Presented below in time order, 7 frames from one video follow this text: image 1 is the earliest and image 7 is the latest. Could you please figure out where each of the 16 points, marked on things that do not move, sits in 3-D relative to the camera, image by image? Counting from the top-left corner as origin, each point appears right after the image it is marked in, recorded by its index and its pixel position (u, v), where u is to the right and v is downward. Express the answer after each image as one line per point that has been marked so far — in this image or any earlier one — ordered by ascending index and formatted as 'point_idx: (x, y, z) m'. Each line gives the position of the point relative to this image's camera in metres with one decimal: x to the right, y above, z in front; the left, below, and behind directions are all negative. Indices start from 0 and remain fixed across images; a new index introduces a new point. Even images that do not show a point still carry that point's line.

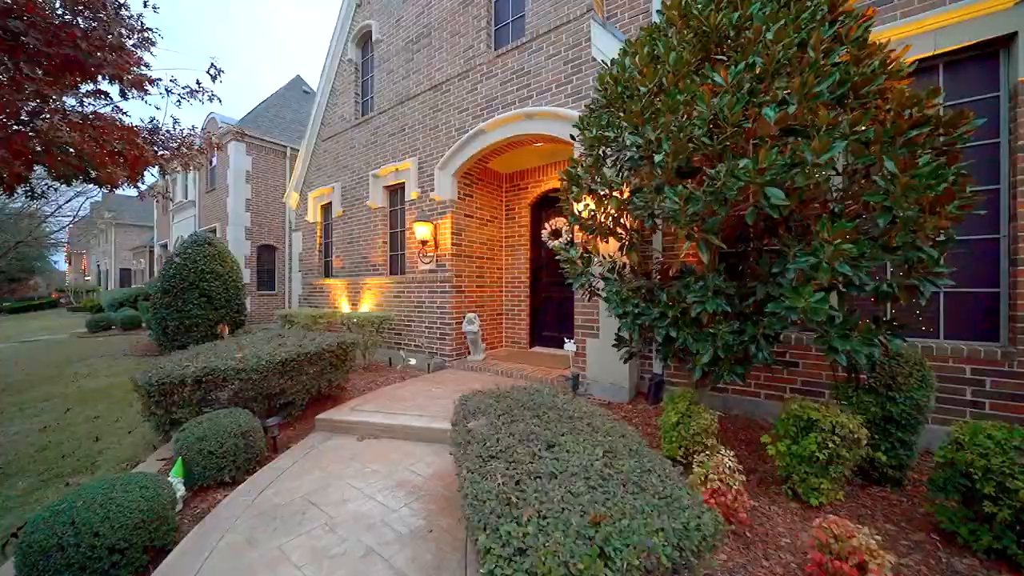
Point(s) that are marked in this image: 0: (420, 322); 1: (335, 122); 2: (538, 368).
0: (-1.8, -0.7, +7.0) m
1: (-4.4, +4.1, +9.1) m
2: (+0.4, -1.3, +5.9) m
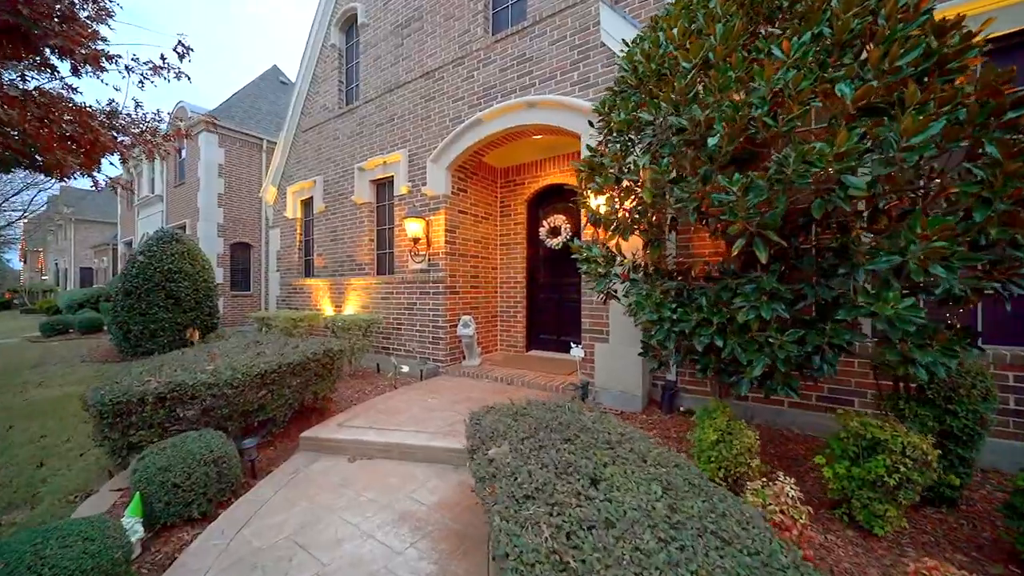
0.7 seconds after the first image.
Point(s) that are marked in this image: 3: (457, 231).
0: (-1.8, -0.7, +6.6) m
1: (-4.5, +4.1, +8.5) m
2: (+0.4, -1.3, +5.6) m
3: (-1.0, +1.0, +6.5) m
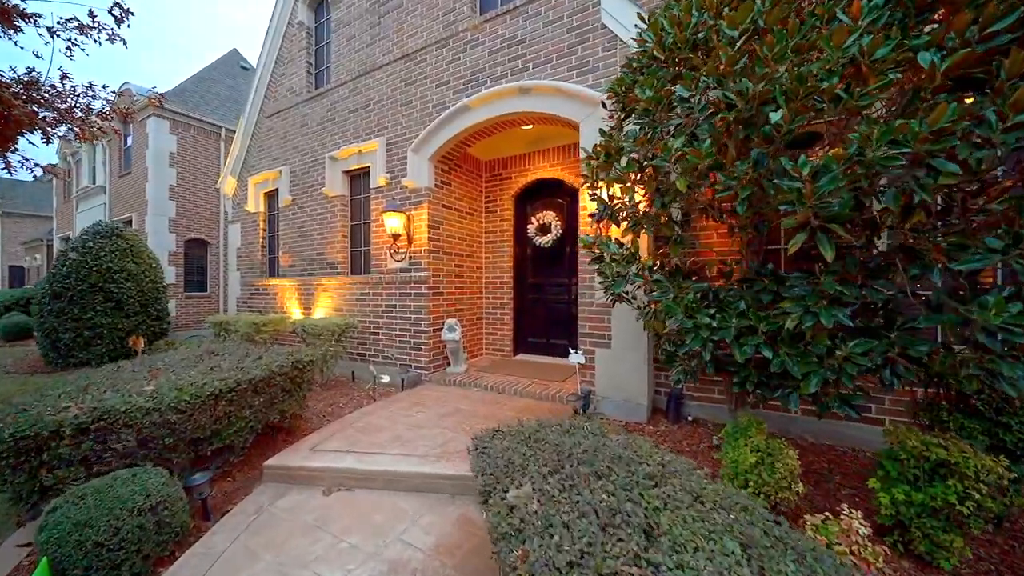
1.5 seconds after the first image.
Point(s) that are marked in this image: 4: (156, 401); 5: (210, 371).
0: (-2.0, -0.7, +6.0) m
1: (-4.8, +4.0, +7.7) m
2: (+0.3, -1.3, +5.2) m
3: (-1.2, +1.0, +6.0) m
4: (-2.6, -0.8, +2.7) m
5: (-2.7, -0.7, +3.2) m
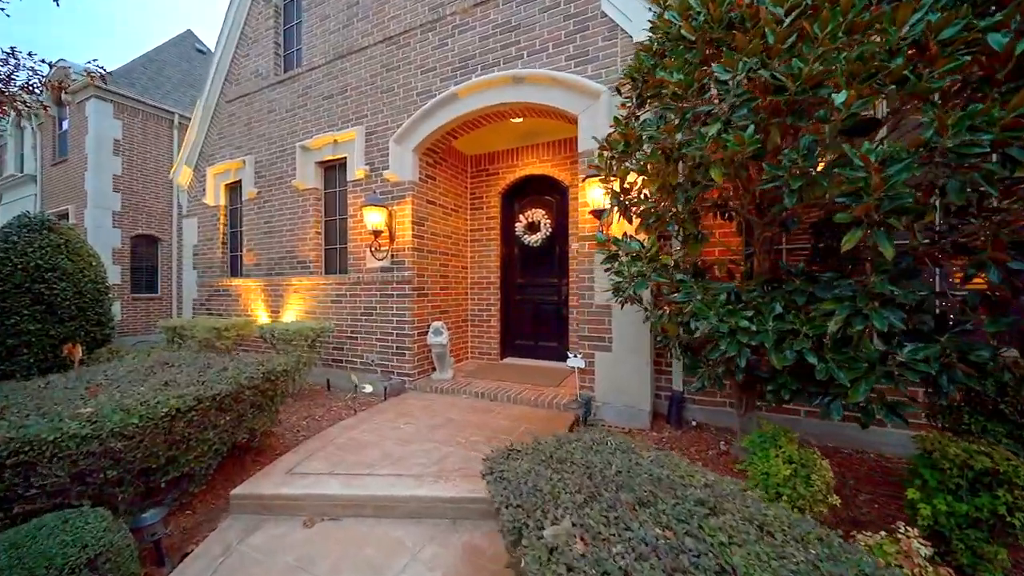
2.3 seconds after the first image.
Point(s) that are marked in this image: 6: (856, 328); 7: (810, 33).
0: (-2.2, -0.7, +5.6) m
1: (-5.1, +4.0, +7.1) m
2: (+0.2, -1.3, +4.9) m
3: (-1.3, +1.0, +5.6) m
4: (-2.5, -0.8, +2.2) m
5: (-2.6, -0.7, +2.8) m
6: (+1.7, -0.2, +1.8) m
7: (+1.4, +1.2, +1.8) m
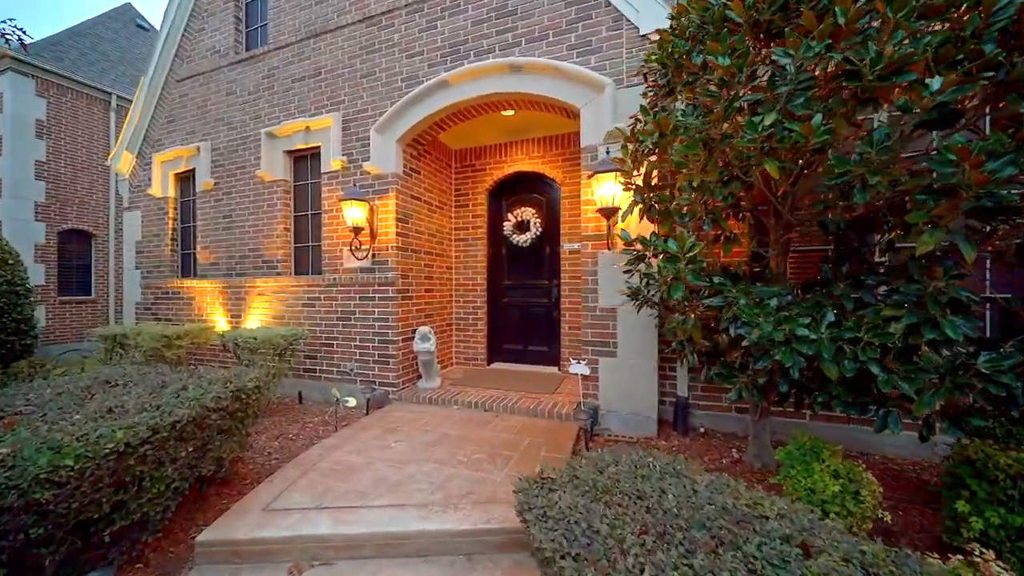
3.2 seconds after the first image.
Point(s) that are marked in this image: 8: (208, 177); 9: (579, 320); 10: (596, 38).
0: (-2.3, -0.7, +5.1) m
1: (-5.4, +4.0, +6.3) m
2: (+0.1, -1.4, +4.7) m
3: (-1.5, +0.9, +5.2) m
4: (-2.3, -0.9, +1.7) m
5: (-2.5, -0.8, +2.2) m
6: (+1.9, -0.2, +1.7) m
7: (+1.6, +1.2, +1.6) m
8: (-5.0, +1.8, +6.0) m
9: (+1.0, -0.5, +5.6) m
10: (+0.9, +2.7, +4.0) m
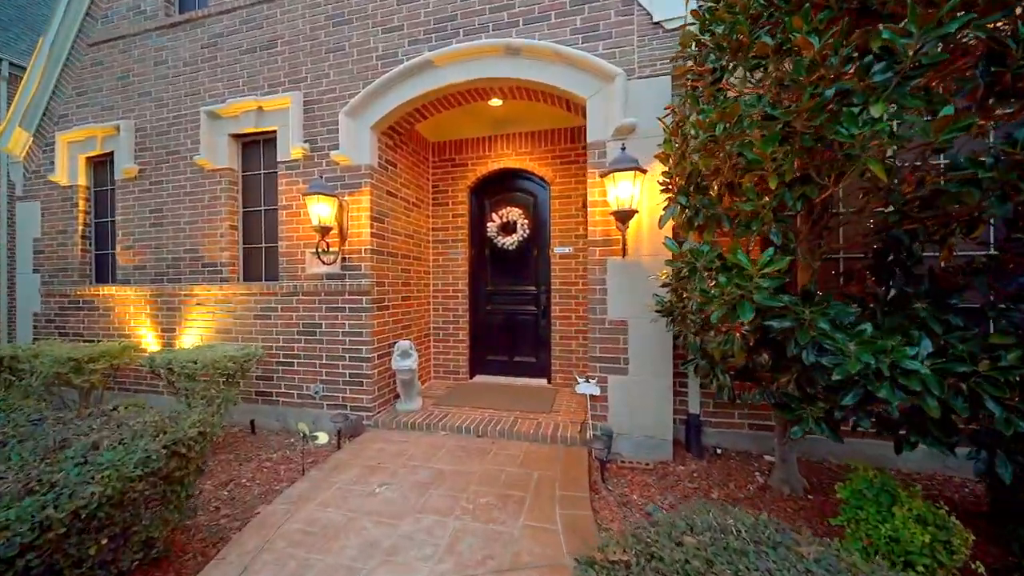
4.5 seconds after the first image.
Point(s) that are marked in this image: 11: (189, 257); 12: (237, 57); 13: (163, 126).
0: (-2.4, -0.8, +4.4) m
1: (-5.6, +3.9, +5.2) m
2: (+0.1, -1.5, +4.2) m
3: (-1.6, +0.8, +4.6) m
4: (-2.1, -1.0, +1.0) m
5: (-2.2, -0.9, +1.5) m
6: (+2.2, -0.3, +1.5) m
7: (+1.9, +1.1, +1.3) m
8: (-5.2, +1.7, +5.0) m
9: (+0.8, -0.6, +5.2) m
10: (+0.9, +2.6, +3.6) m
11: (-4.2, +0.4, +4.8) m
12: (-3.5, +2.9, +4.7) m
13: (-4.7, +2.2, +4.9) m
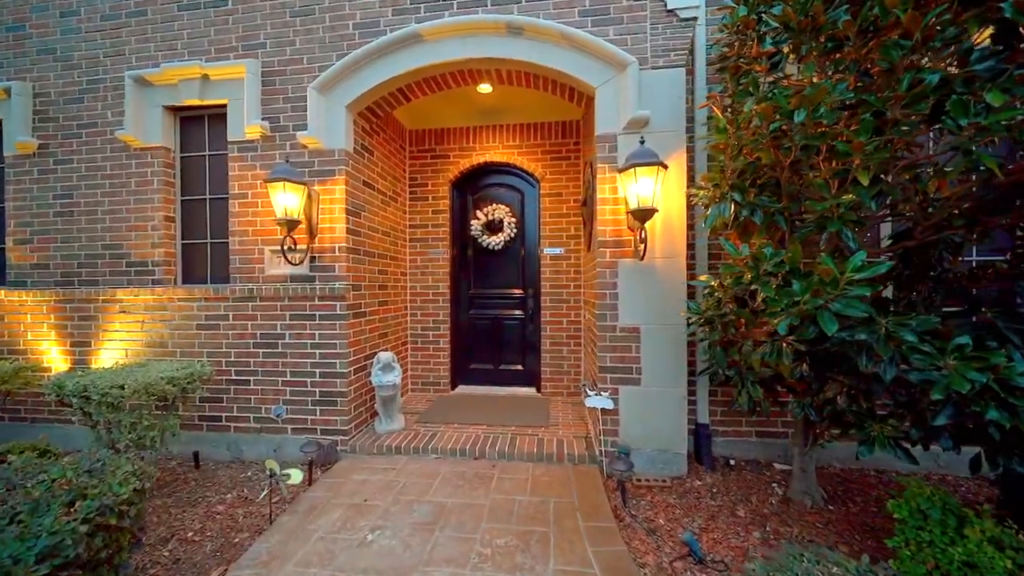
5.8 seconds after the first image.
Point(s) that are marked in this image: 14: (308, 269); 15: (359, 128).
0: (-2.4, -0.9, +3.7) m
1: (-5.7, +3.8, +4.2) m
2: (+0.1, -1.5, +3.8) m
3: (-1.6, +0.8, +4.0) m
4: (-1.7, -1.0, +0.4) m
5: (-1.9, -0.9, +0.9) m
6: (+2.5, -0.4, +1.4) m
7: (+2.2, +1.1, +1.2) m
8: (-5.3, +1.7, +4.0) m
9: (+0.7, -0.6, +4.9) m
10: (+0.9, +2.6, +3.4) m
11: (-4.3, +0.4, +3.9) m
12: (-3.5, +2.9, +3.9) m
13: (-4.7, +2.1, +4.0) m
14: (-2.1, +0.2, +3.7) m
15: (-1.6, +1.7, +3.9) m
